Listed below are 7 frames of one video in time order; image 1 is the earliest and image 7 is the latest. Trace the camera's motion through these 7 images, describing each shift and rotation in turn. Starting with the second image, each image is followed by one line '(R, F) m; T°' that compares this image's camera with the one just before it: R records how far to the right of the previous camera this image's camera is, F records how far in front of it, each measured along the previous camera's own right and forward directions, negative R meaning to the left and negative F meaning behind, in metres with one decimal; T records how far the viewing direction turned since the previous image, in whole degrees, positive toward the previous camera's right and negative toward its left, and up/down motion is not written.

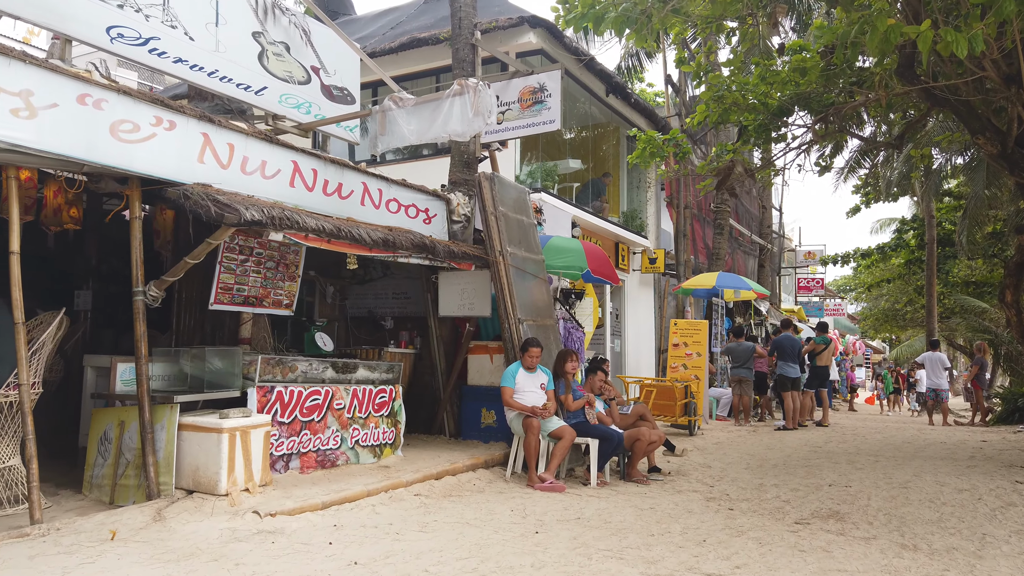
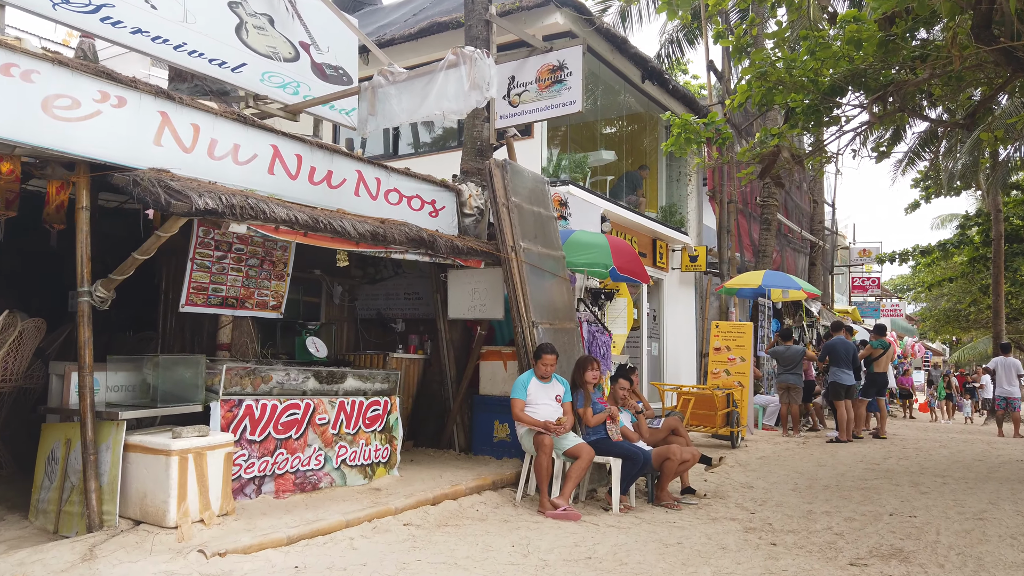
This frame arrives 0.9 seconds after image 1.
(+0.3, +0.8) m; -3°
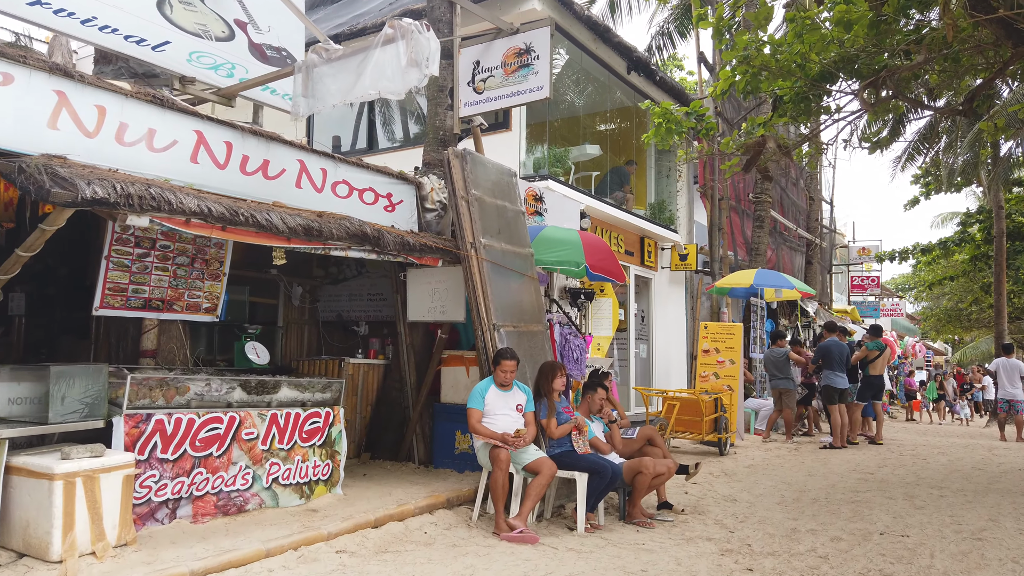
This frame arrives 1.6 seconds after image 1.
(+0.3, +0.5) m; 0°
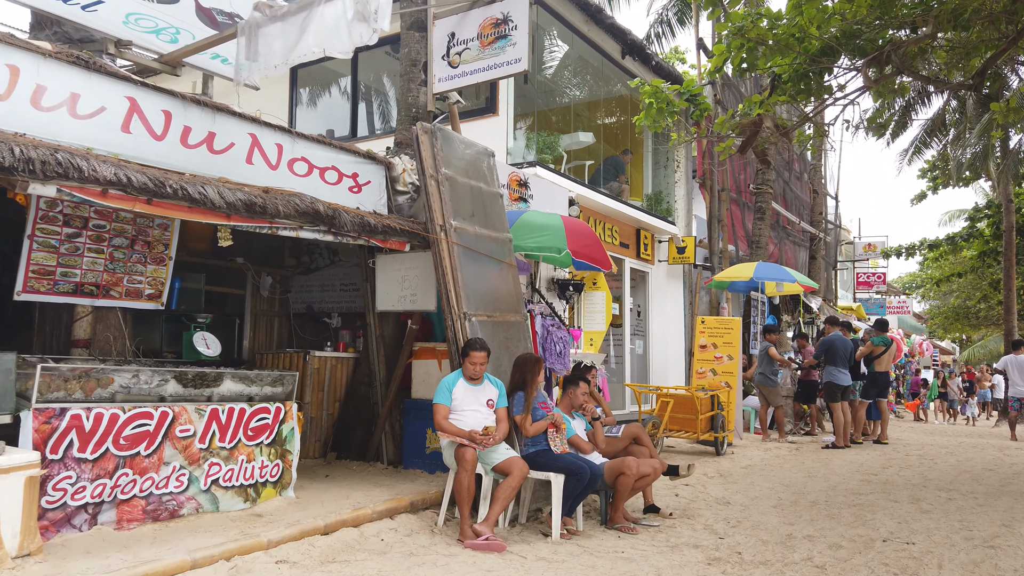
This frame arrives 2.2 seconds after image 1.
(+0.3, +0.5) m; 0°
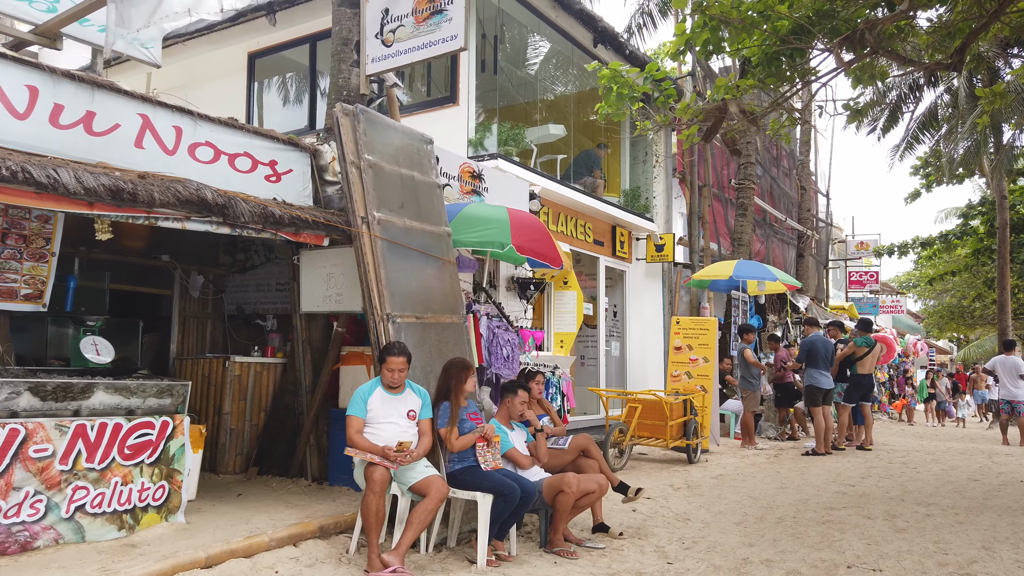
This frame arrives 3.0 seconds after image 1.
(+0.5, +0.6) m; 0°
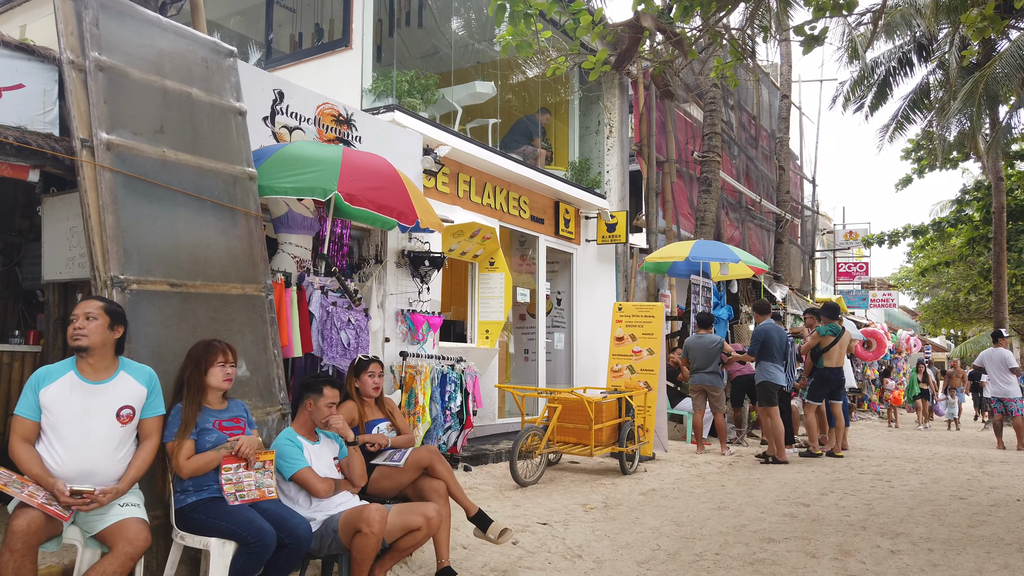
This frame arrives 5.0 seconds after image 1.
(+1.0, +1.5) m; 0°
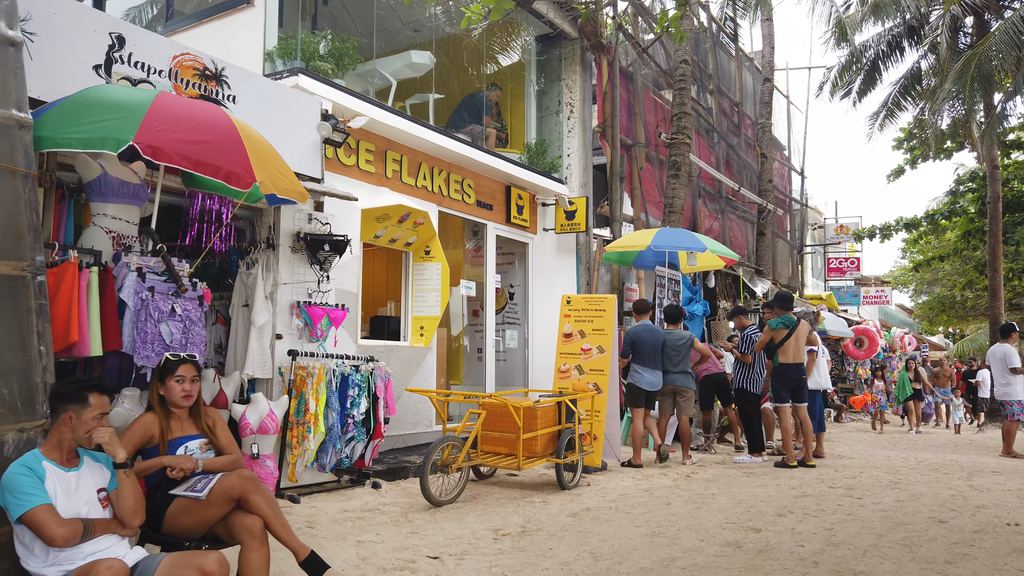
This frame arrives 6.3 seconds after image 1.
(+0.7, +1.0) m; 0°
